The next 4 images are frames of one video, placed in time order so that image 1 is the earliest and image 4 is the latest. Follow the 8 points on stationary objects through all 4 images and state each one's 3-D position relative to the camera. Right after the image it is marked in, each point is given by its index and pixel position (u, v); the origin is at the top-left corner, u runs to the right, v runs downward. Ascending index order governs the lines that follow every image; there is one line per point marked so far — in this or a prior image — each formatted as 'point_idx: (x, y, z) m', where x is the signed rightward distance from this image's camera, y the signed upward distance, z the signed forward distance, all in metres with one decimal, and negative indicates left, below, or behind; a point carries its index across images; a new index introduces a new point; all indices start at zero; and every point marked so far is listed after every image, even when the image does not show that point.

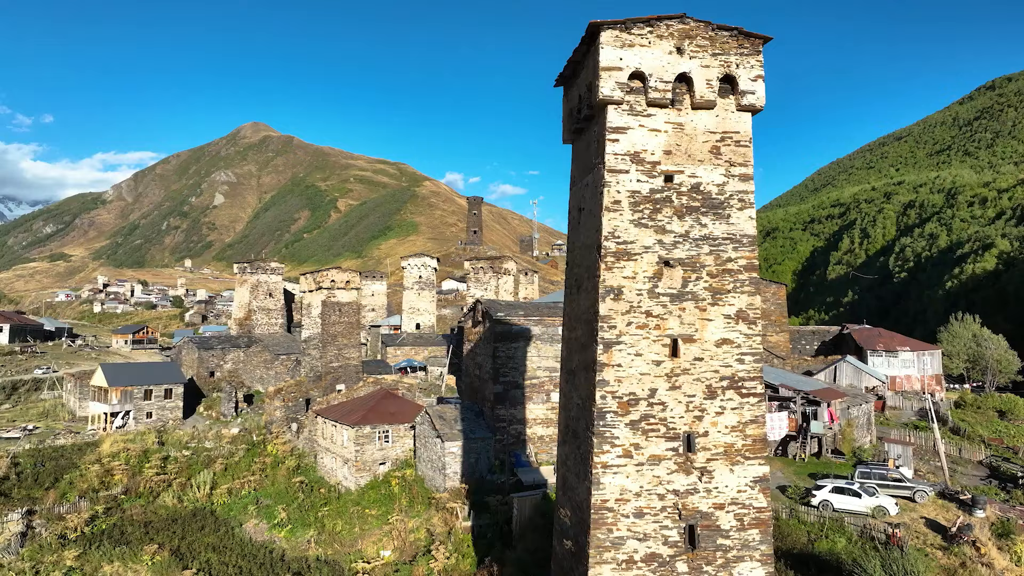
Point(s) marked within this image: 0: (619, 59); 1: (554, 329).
0: (+0.9, +1.9, +4.7) m
1: (+1.0, -0.9, +12.6) m
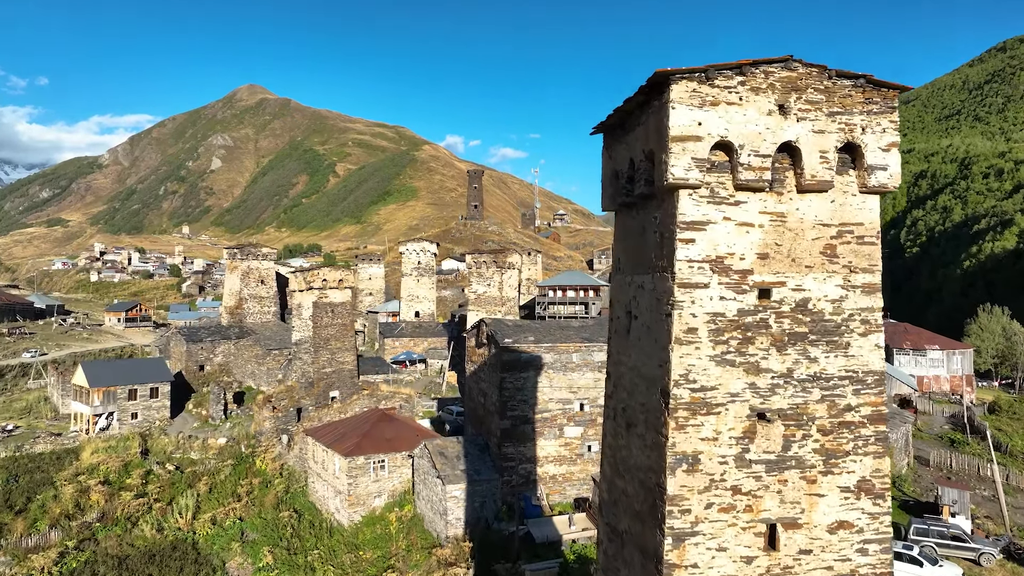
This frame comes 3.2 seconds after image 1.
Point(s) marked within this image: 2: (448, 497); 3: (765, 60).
0: (+1.0, +0.9, +3.2) m
1: (+1.1, -1.4, +11.2) m
2: (-1.1, -3.7, +10.0) m
3: (+1.4, +1.3, +3.2) m
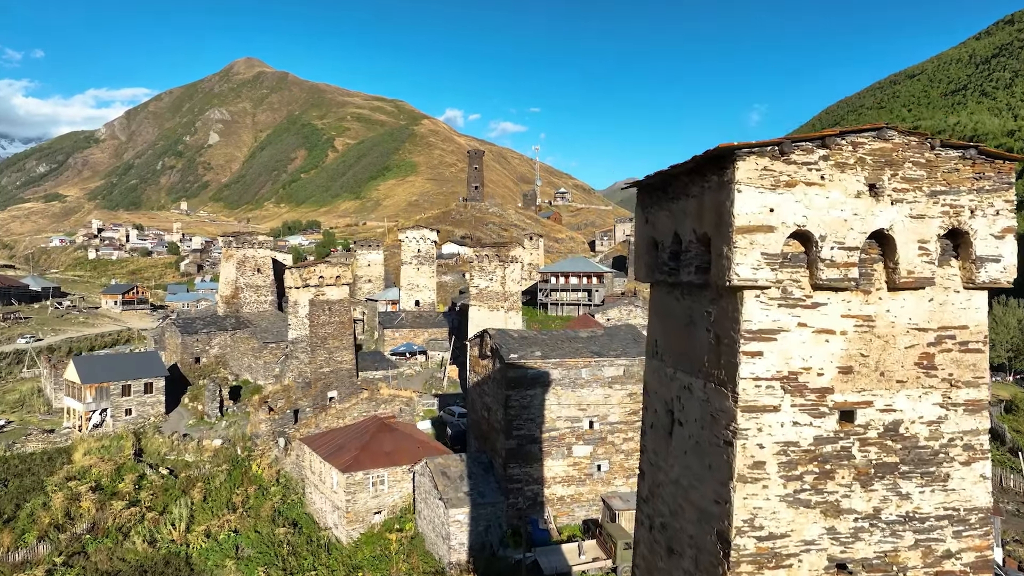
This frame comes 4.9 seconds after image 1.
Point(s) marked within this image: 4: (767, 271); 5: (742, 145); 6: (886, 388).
0: (+1.1, +0.4, +2.5) m
1: (+1.2, -1.6, +10.6) m
2: (-1.0, -4.0, +9.5) m
3: (+1.6, +0.7, +2.5) m
4: (+1.2, +0.1, +2.5) m
5: (+1.0, +0.6, +2.4) m
6: (+1.8, -0.5, +2.7) m
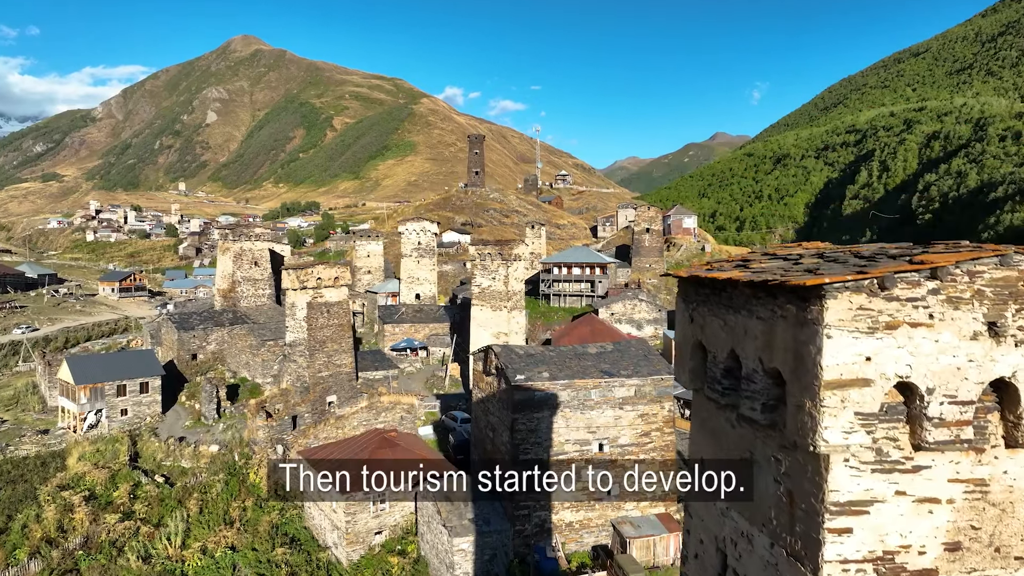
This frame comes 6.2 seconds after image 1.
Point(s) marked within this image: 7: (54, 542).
0: (+1.2, -0.2, +2.0) m
1: (+1.3, -1.9, +10.2) m
2: (-0.9, -4.3, +9.1) m
3: (+1.7, +0.1, +2.0) m
4: (+1.3, -0.5, +2.0) m
5: (+1.1, 0.0, +1.9) m
6: (+1.9, -1.1, +2.2) m
7: (-10.5, -5.8, +12.9) m
